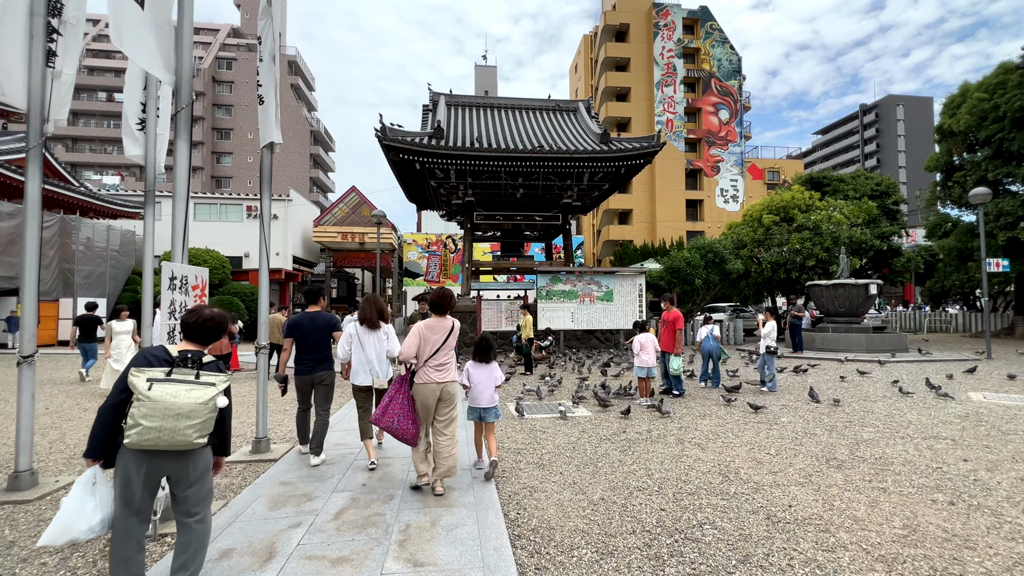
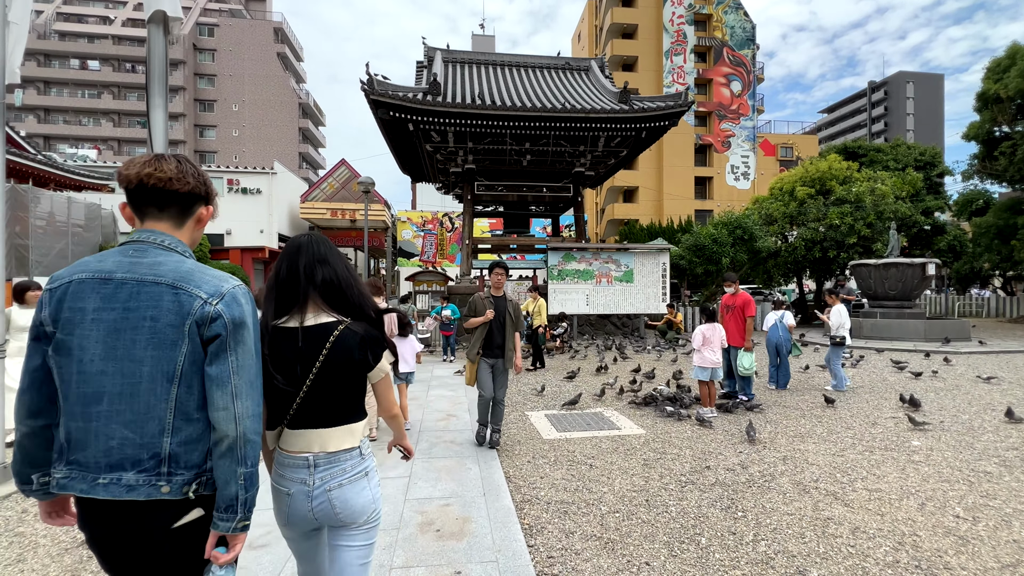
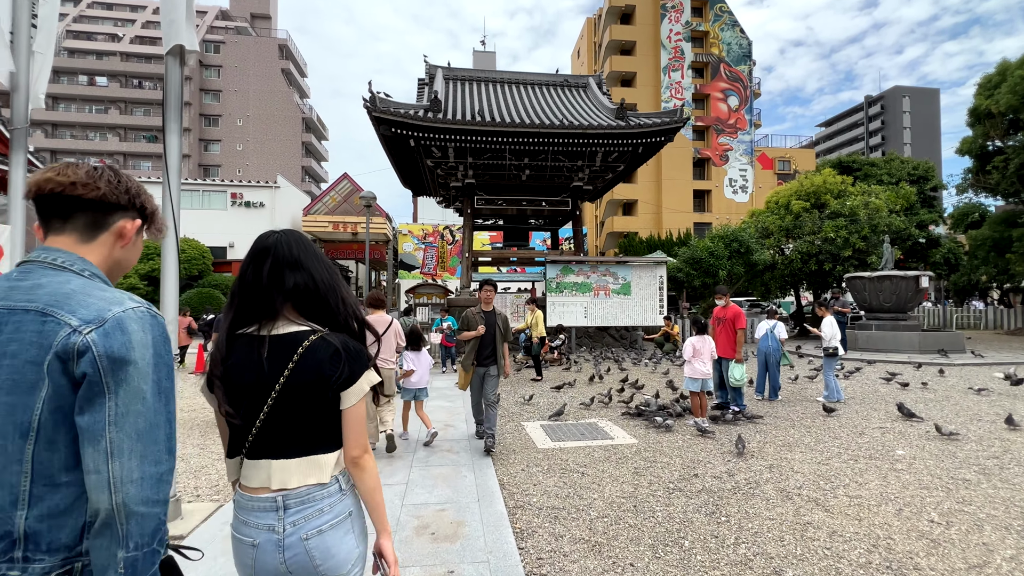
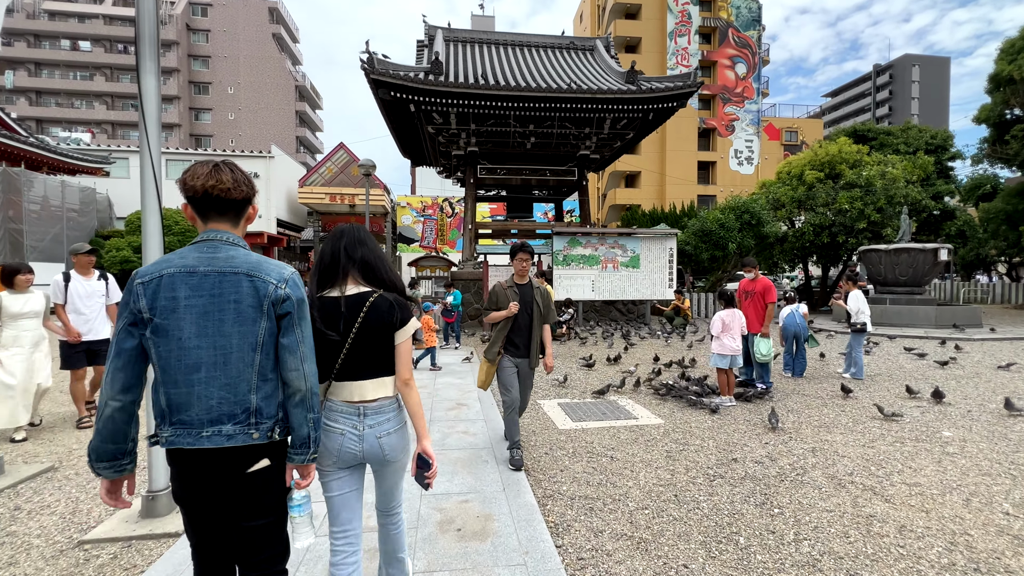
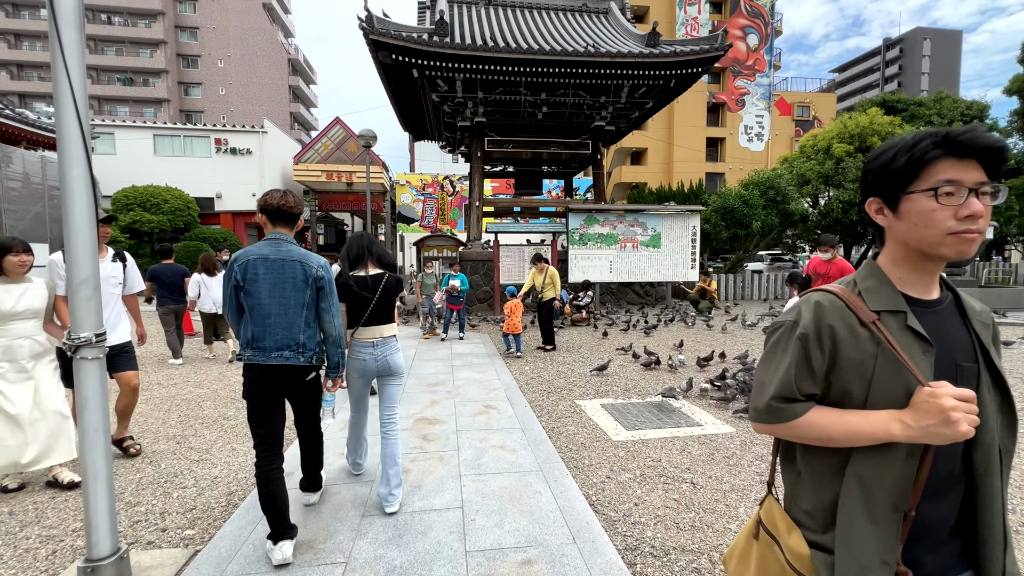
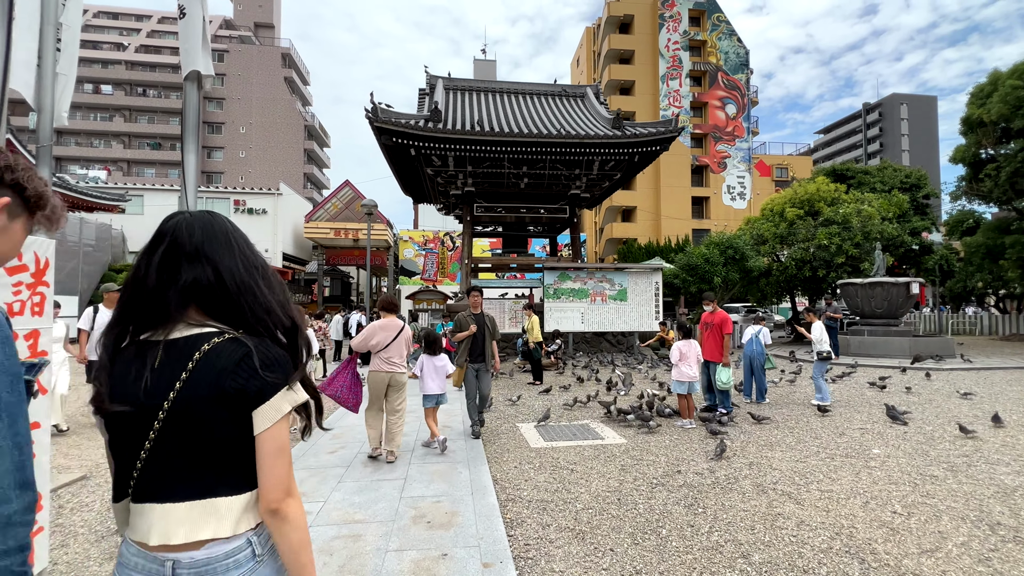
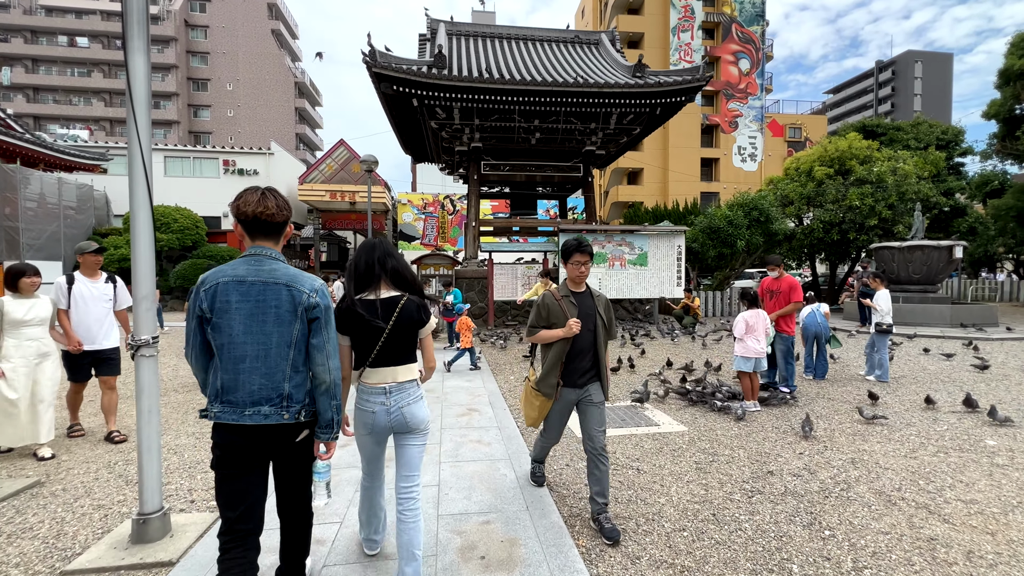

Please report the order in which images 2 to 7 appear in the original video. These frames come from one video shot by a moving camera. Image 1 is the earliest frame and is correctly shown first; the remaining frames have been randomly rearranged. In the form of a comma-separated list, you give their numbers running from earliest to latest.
6, 3, 2, 4, 7, 5
